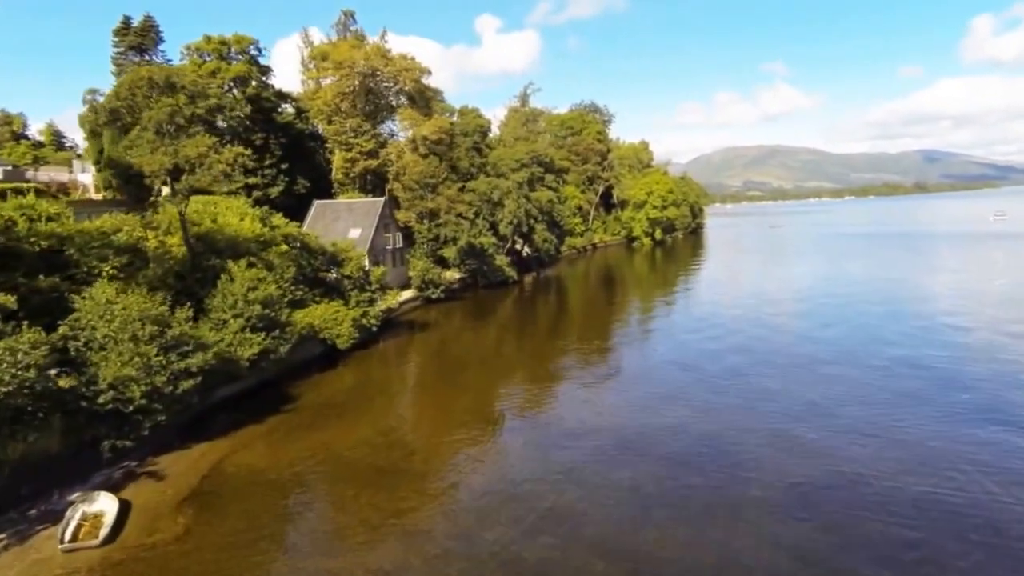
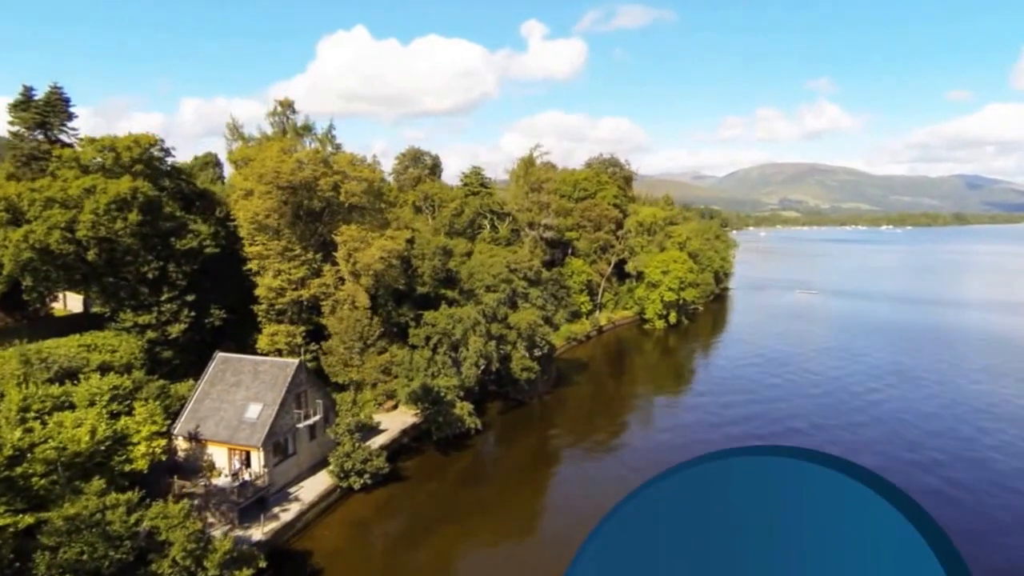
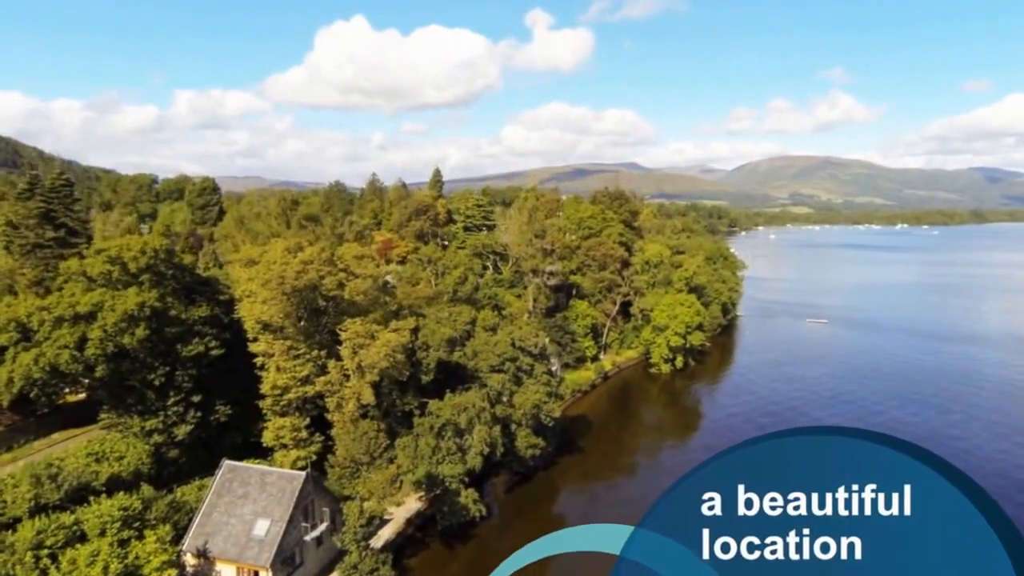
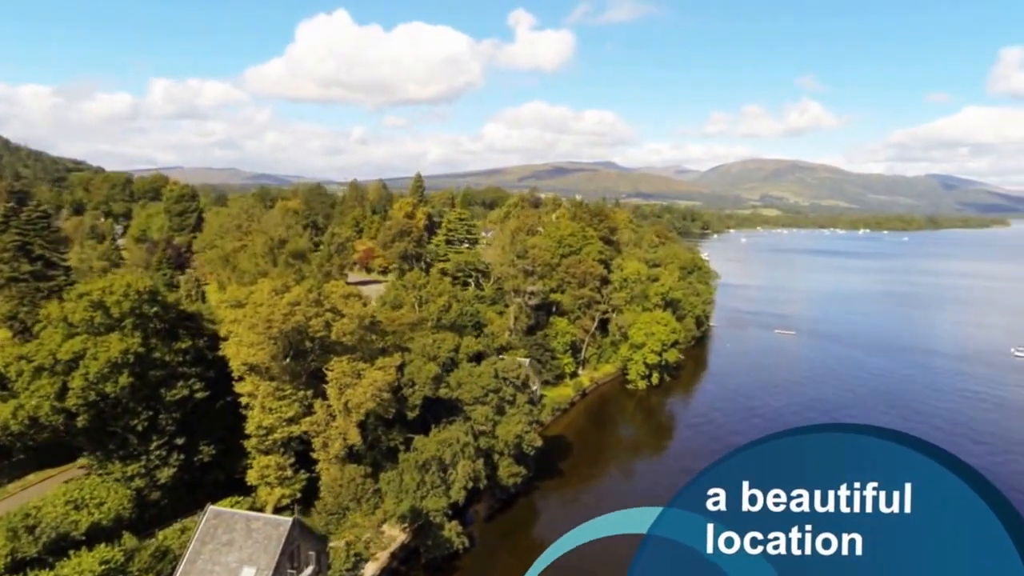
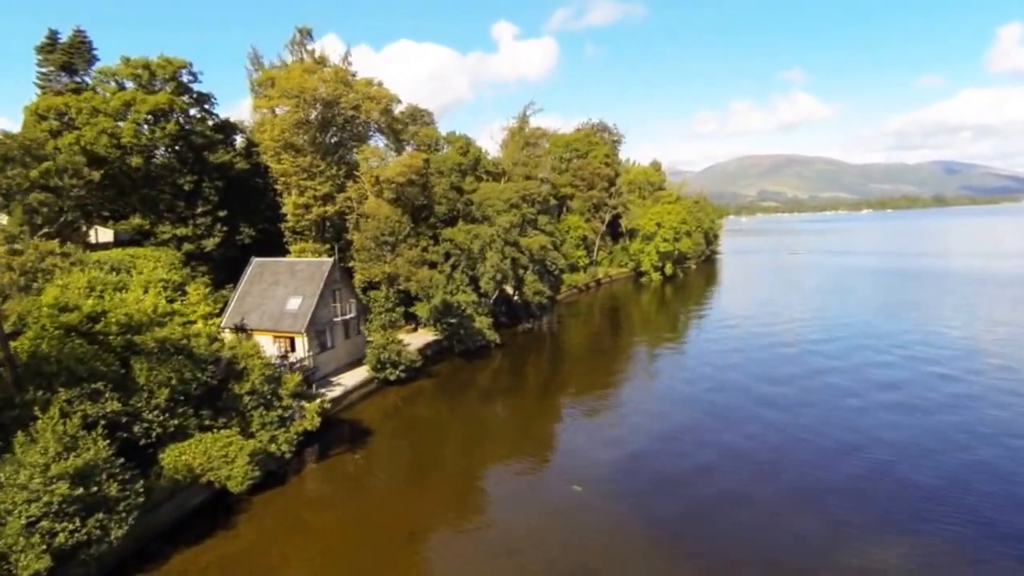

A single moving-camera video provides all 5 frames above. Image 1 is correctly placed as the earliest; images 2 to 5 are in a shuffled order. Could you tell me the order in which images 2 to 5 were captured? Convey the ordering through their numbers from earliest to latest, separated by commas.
5, 2, 3, 4
